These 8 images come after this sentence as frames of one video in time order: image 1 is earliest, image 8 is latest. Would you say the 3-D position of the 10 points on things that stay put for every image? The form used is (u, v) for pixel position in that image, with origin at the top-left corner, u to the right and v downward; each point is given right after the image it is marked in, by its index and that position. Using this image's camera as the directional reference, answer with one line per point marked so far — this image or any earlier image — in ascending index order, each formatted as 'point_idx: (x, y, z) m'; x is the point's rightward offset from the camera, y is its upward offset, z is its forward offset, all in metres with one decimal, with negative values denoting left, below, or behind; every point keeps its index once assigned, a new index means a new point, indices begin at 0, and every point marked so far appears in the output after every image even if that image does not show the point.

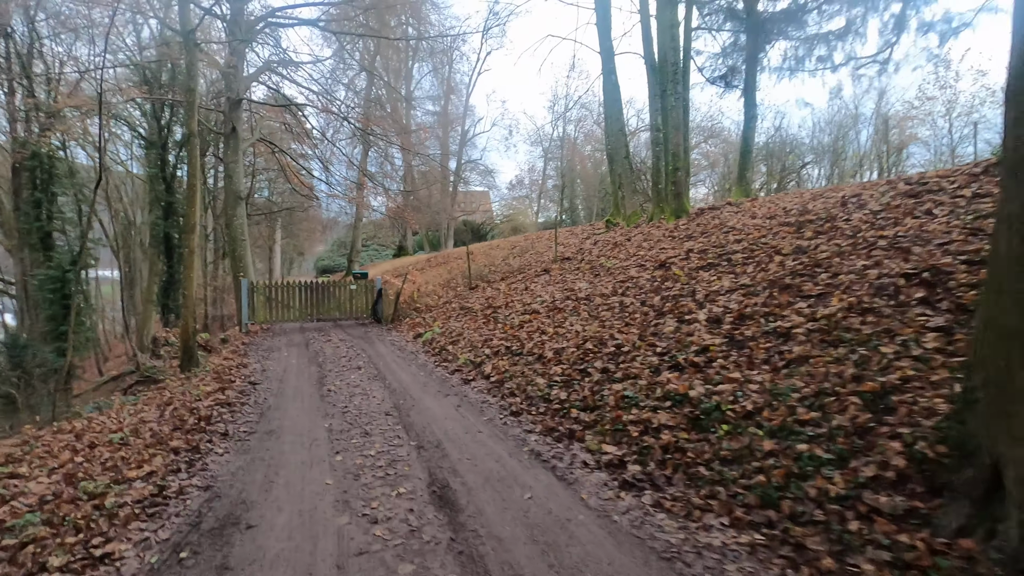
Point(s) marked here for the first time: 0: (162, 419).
0: (-5.0, -1.9, +7.6) m
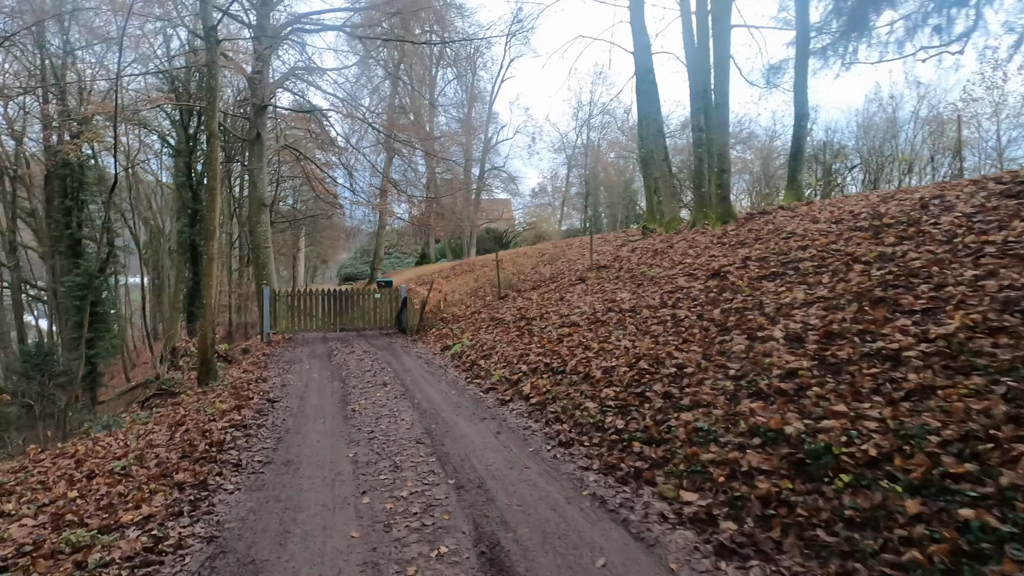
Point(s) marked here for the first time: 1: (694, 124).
0: (-4.4, -2.0, +6.8) m
1: (+5.3, +4.7, +15.5) m
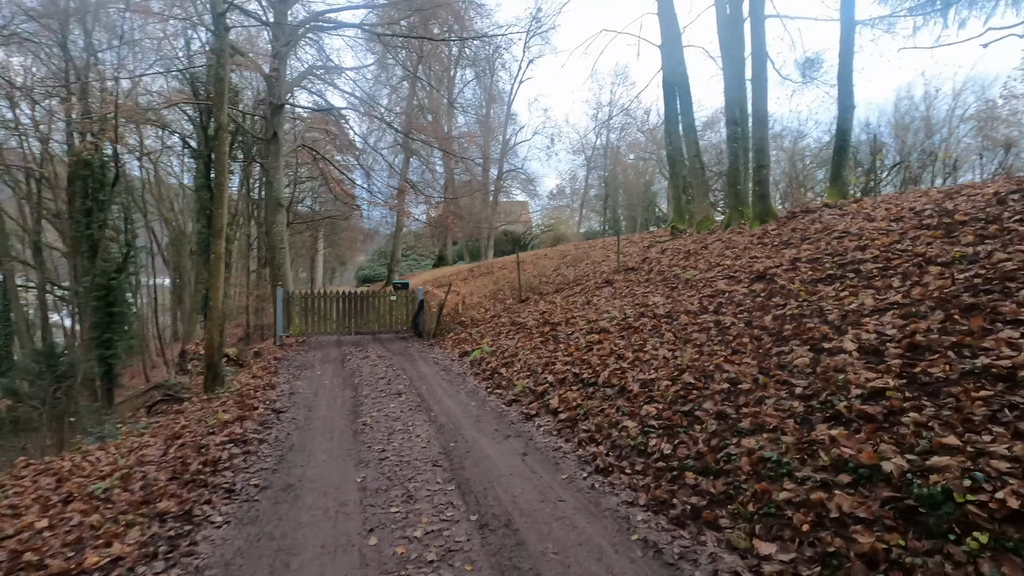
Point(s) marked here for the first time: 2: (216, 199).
0: (-4.1, -2.0, +6.2) m
1: (+5.9, +4.6, +14.5) m
2: (-6.0, +1.7, +10.8) m
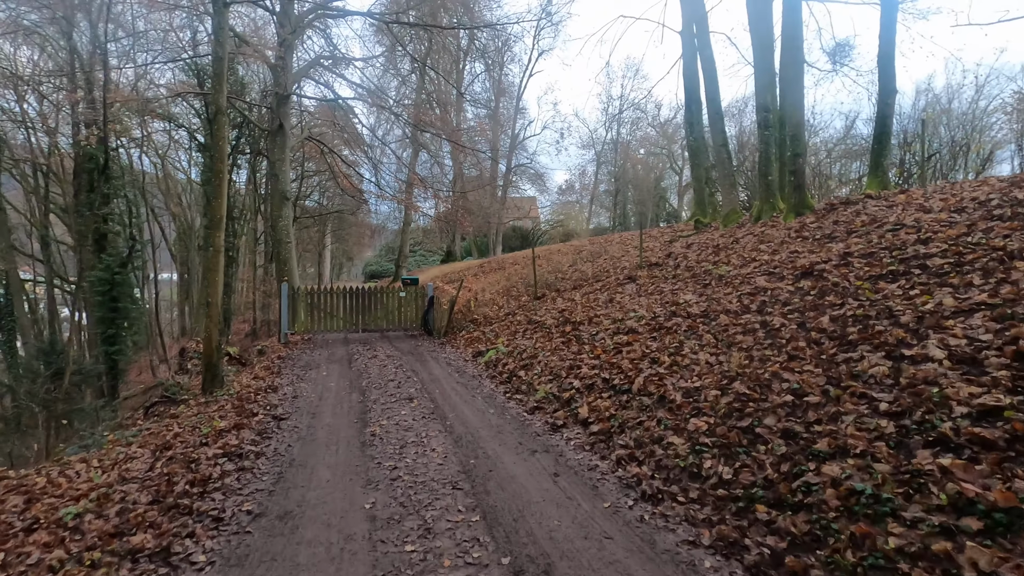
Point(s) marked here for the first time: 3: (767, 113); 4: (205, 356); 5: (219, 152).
0: (-3.8, -2.0, +5.5) m
1: (+6.3, +4.7, +13.7) m
2: (-5.6, +1.8, +10.1) m
3: (+6.5, +4.4, +13.6) m
4: (-5.9, -1.3, +10.2) m
5: (-5.5, +2.5, +10.0) m
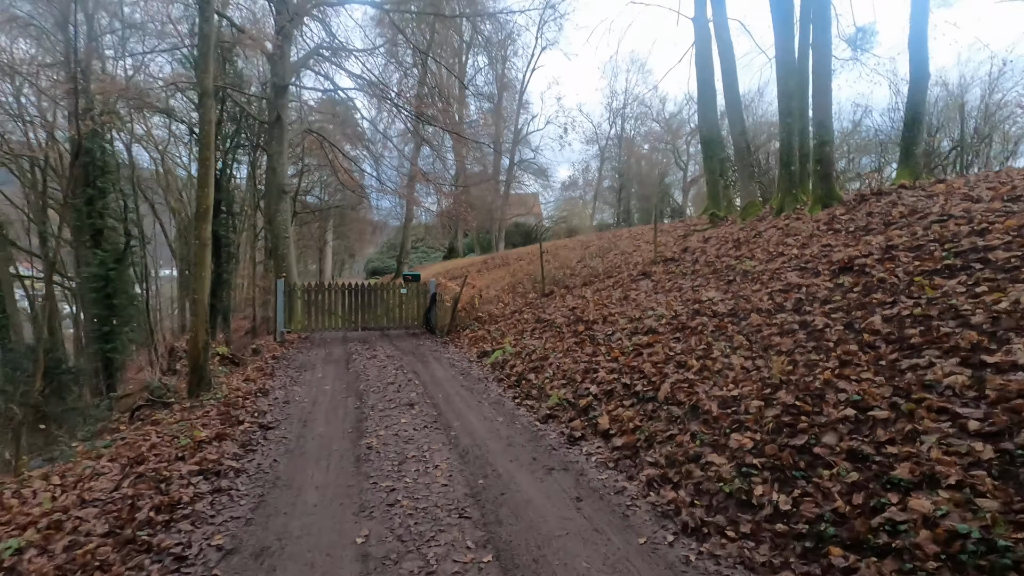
0: (-3.6, -1.9, +4.8) m
1: (+6.5, +4.8, +12.9) m
2: (-5.5, +1.9, +9.4) m
3: (+6.7, +4.5, +12.9) m
4: (-5.7, -1.2, +9.5) m
5: (-5.4, +2.6, +9.3) m
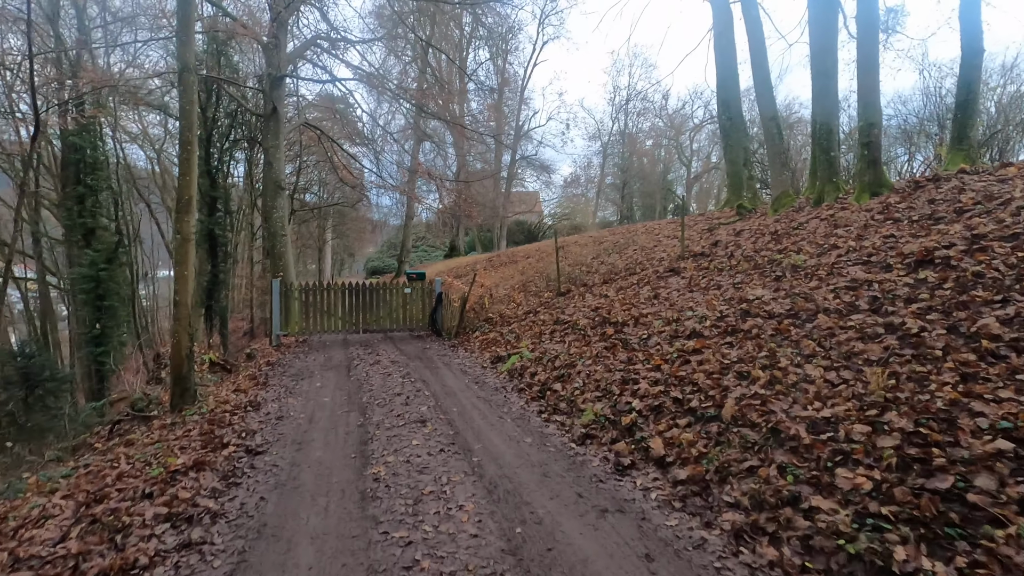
0: (-3.3, -1.9, +3.8) m
1: (+6.8, +4.8, +11.9) m
2: (-5.2, +1.9, +8.3) m
3: (+7.0, +4.6, +11.8) m
4: (-5.4, -1.2, +8.5) m
5: (-5.0, +2.6, +8.3) m
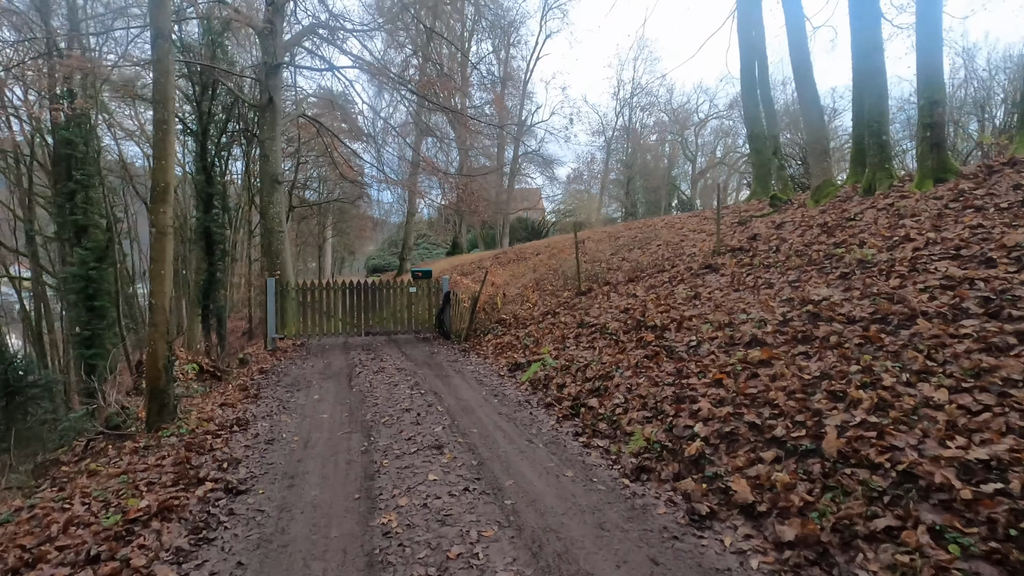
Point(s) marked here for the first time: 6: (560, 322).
0: (-2.9, -2.0, +2.7) m
1: (+7.1, +4.9, +10.7) m
2: (-4.8, +1.9, +7.2) m
3: (+7.3, +4.6, +10.7) m
4: (-5.0, -1.3, +7.4) m
5: (-4.7, +2.6, +7.2) m
6: (+0.9, -0.7, +10.5) m
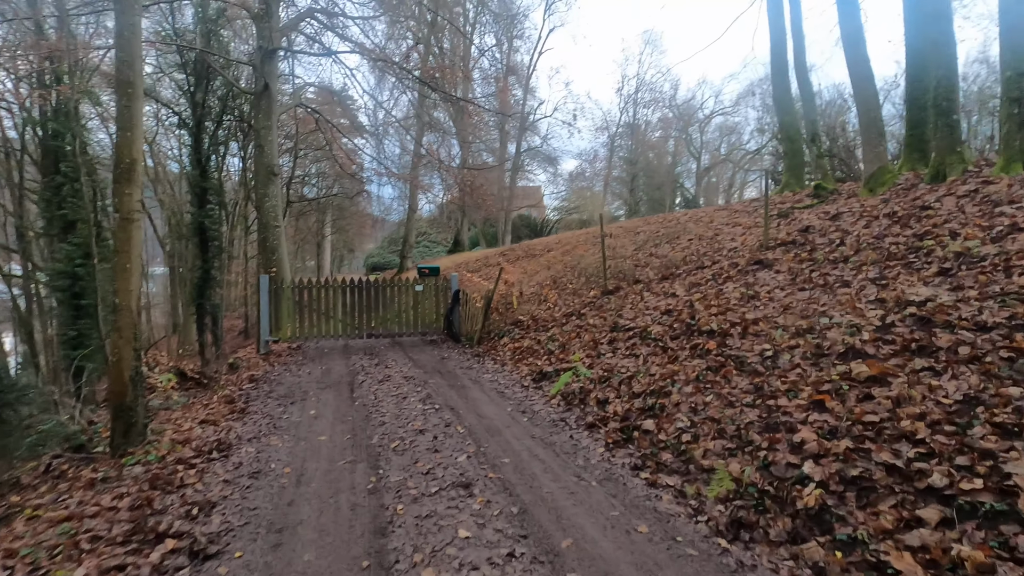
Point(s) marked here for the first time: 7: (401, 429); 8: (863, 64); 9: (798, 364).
0: (-2.5, -1.9, +1.5) m
1: (+7.5, +4.9, +9.6) m
2: (-4.4, +1.9, +6.0) m
3: (+7.7, +4.6, +9.5) m
4: (-4.6, -1.2, +6.2) m
5: (-4.3, +2.6, +6.0) m
6: (+1.3, -0.6, +9.3) m
7: (-1.3, -1.6, +6.3) m
8: (+7.2, +4.6, +10.9) m
9: (+2.8, -0.7, +5.3) m
